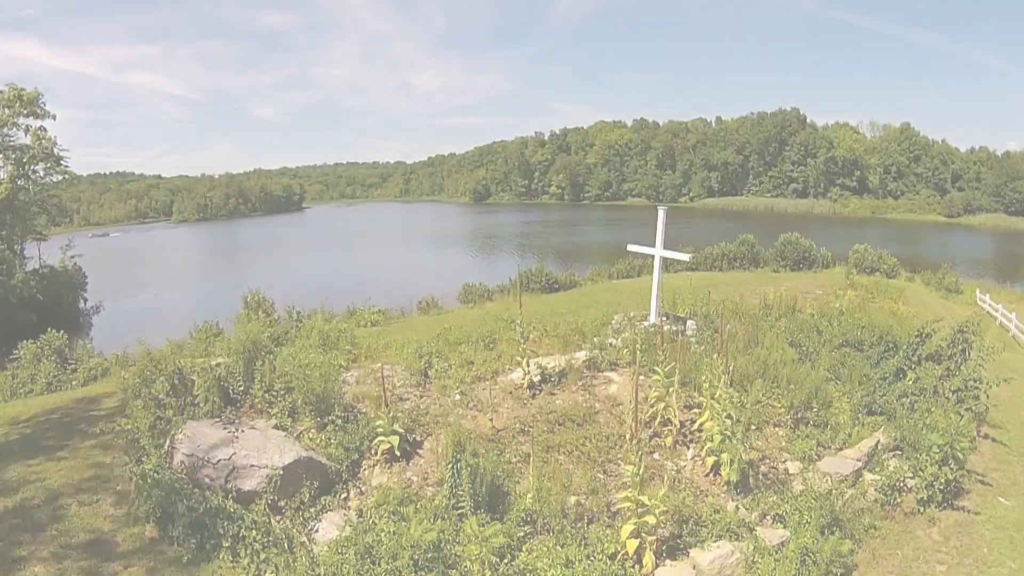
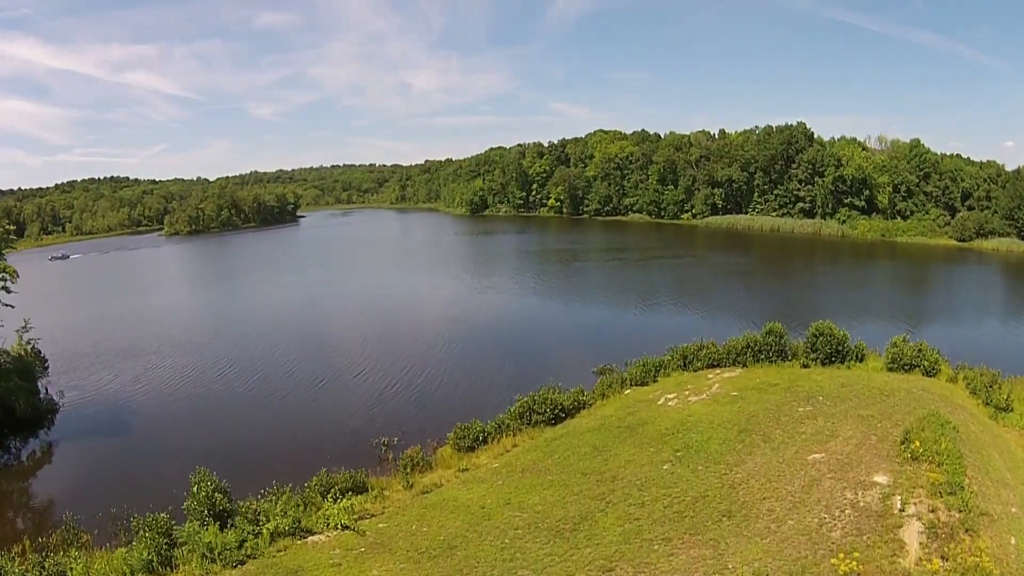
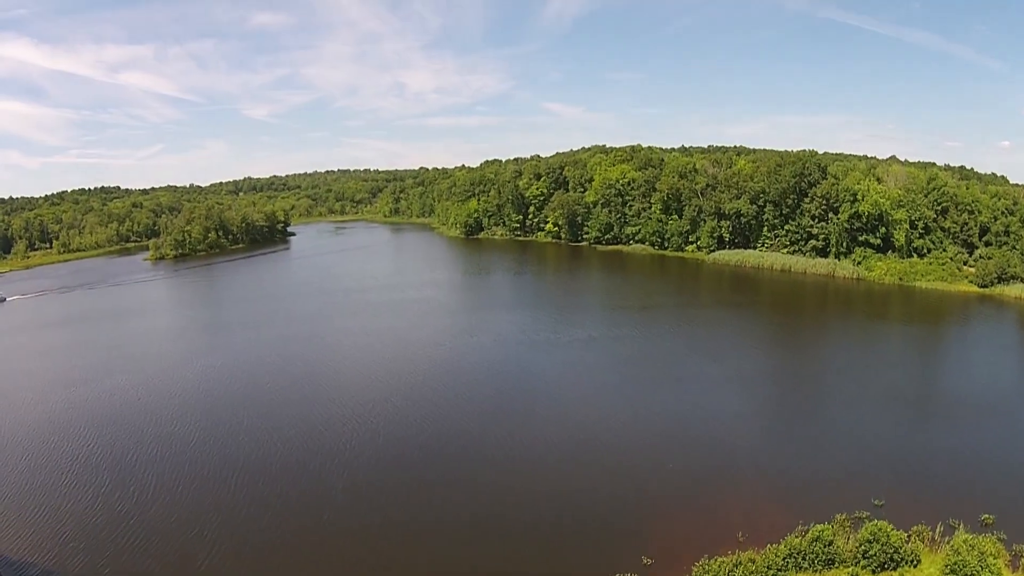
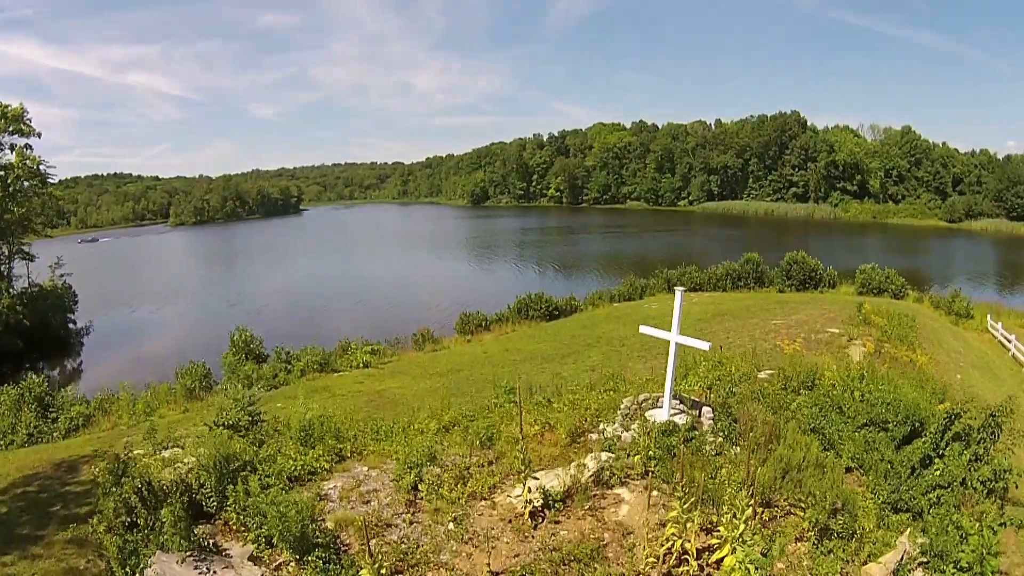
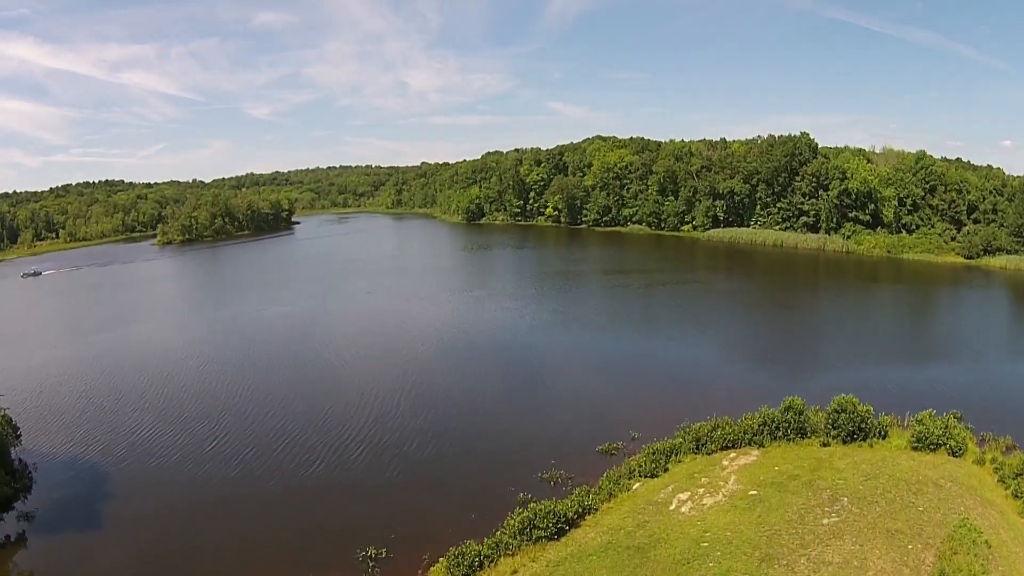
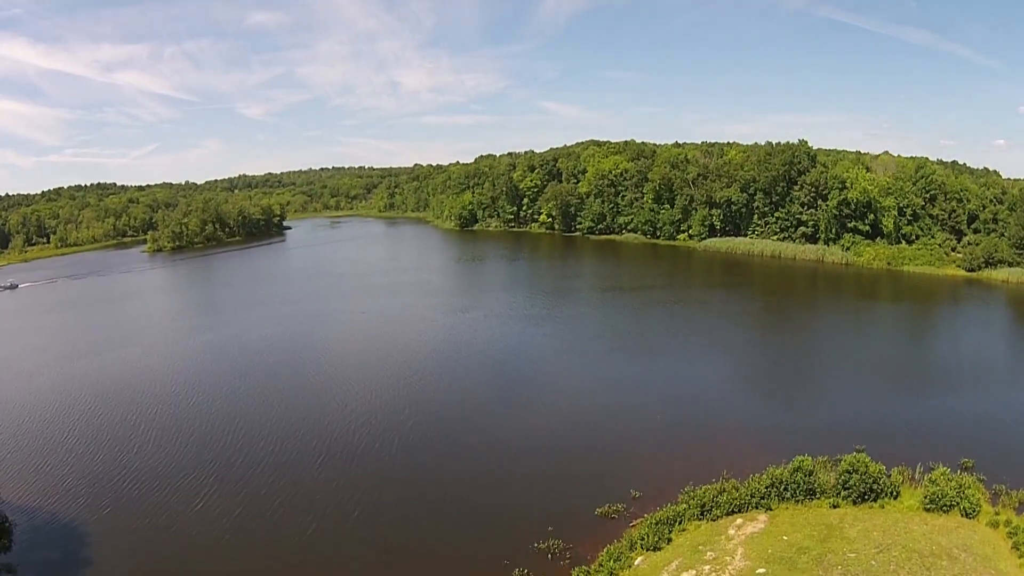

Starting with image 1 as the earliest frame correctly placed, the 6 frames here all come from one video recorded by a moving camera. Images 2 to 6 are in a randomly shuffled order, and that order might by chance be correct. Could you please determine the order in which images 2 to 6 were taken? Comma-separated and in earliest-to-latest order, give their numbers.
4, 2, 5, 6, 3
